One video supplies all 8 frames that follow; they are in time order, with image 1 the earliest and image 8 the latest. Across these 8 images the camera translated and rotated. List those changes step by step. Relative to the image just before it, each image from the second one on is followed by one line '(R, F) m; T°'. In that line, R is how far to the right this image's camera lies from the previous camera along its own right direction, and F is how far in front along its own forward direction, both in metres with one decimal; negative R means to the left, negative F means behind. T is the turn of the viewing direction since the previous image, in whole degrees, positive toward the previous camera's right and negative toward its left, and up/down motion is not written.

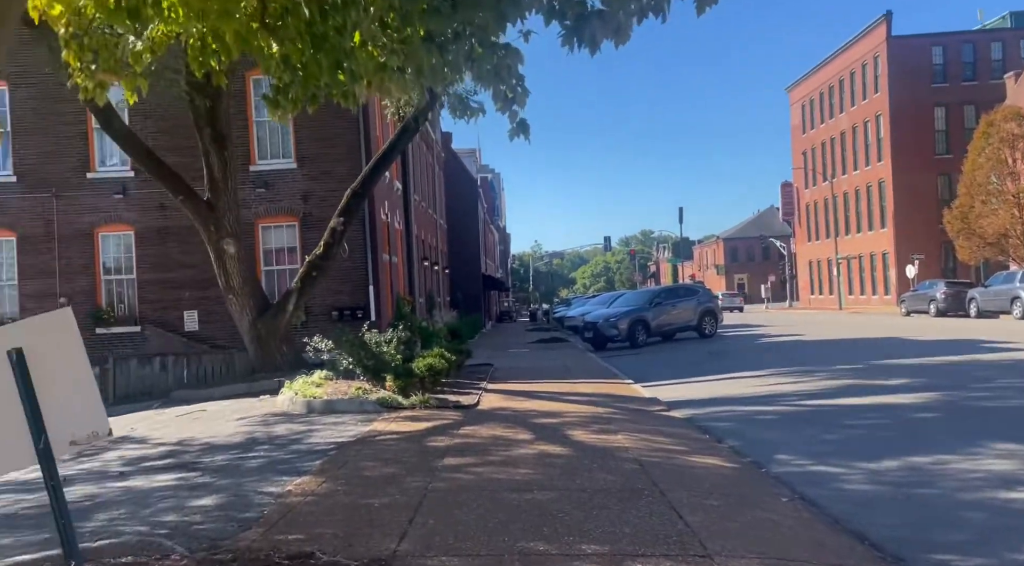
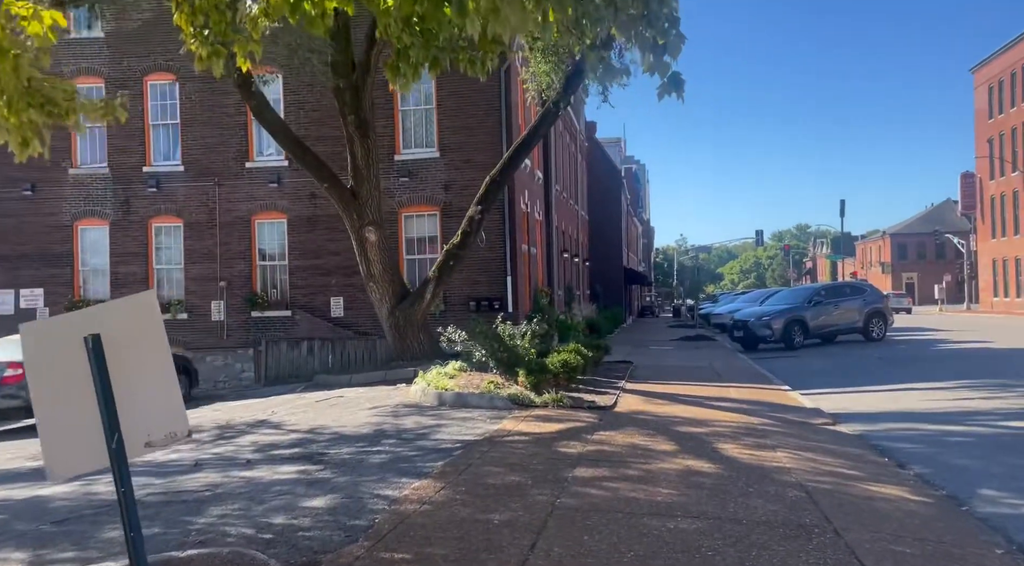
(0.0, +0.6) m; -11°
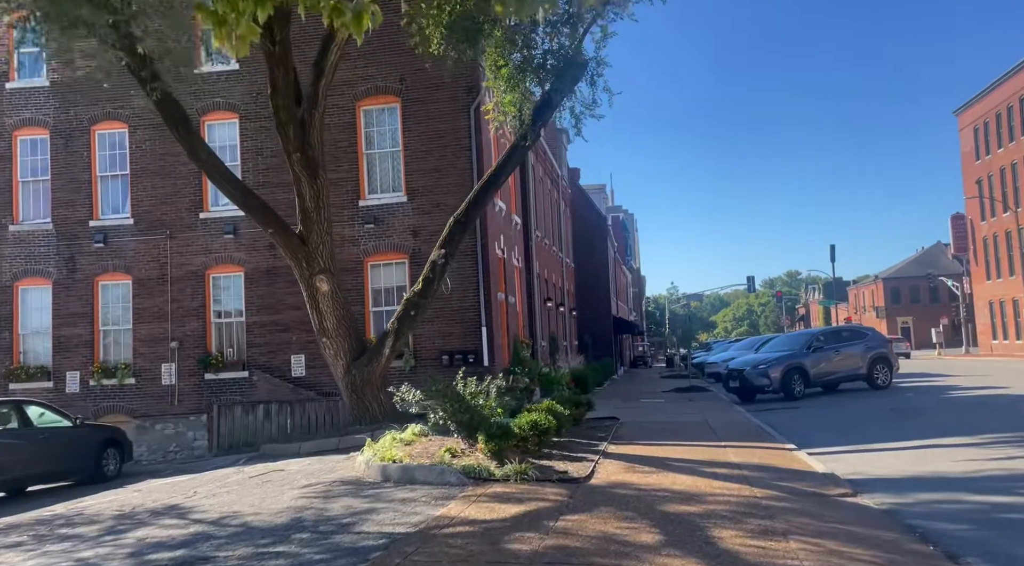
(+0.4, +1.3) m; +1°
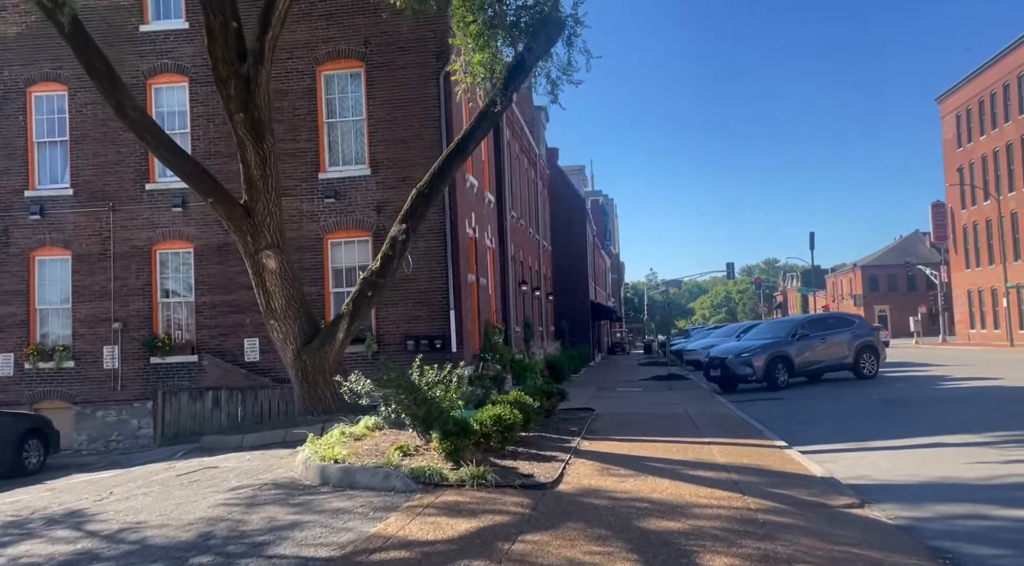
(+0.2, +1.0) m; +2°
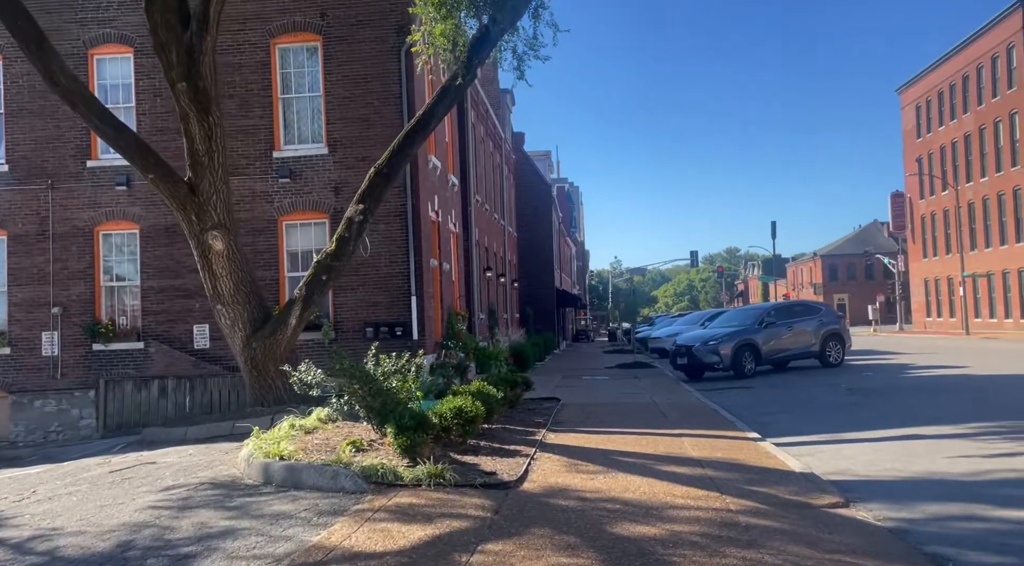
(0.0, +0.5) m; +3°
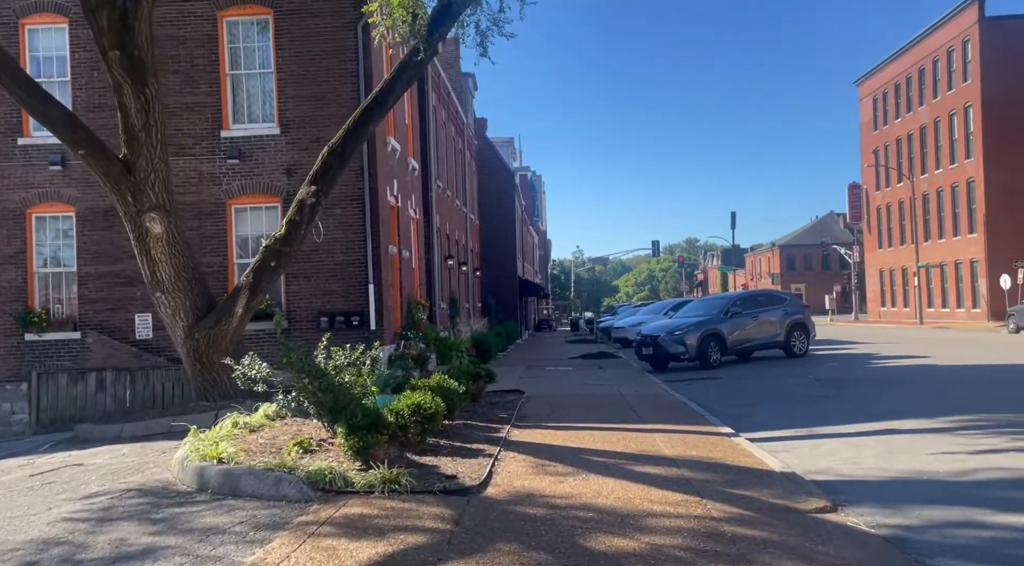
(0.0, +0.5) m; +3°
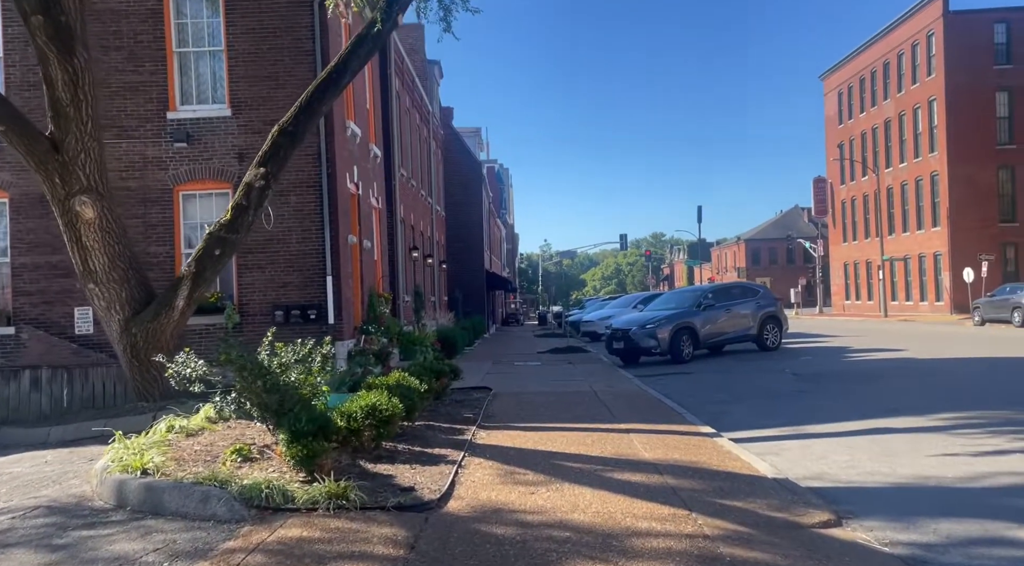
(0.0, +0.6) m; +3°
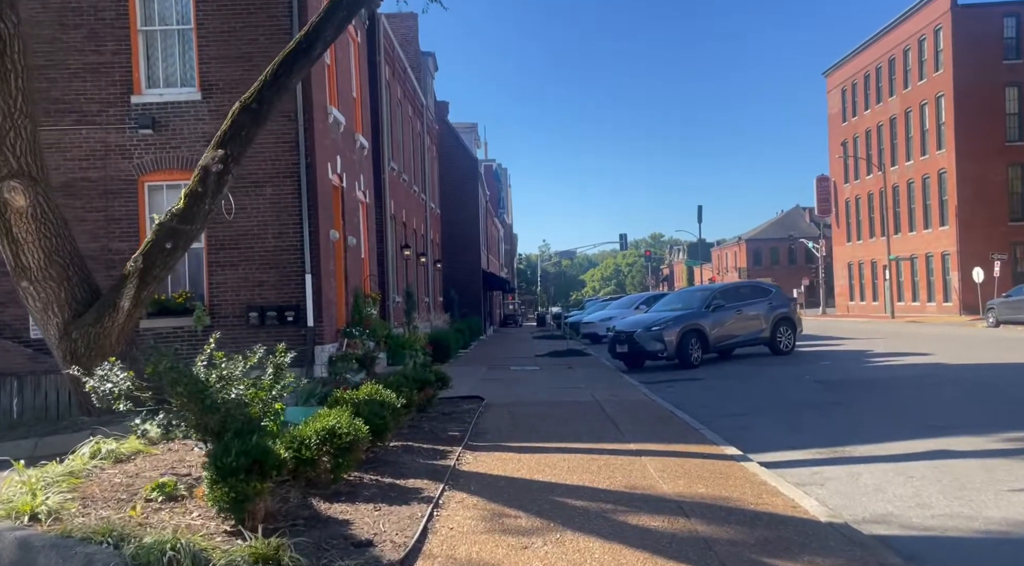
(+0.1, +1.1) m; 0°
